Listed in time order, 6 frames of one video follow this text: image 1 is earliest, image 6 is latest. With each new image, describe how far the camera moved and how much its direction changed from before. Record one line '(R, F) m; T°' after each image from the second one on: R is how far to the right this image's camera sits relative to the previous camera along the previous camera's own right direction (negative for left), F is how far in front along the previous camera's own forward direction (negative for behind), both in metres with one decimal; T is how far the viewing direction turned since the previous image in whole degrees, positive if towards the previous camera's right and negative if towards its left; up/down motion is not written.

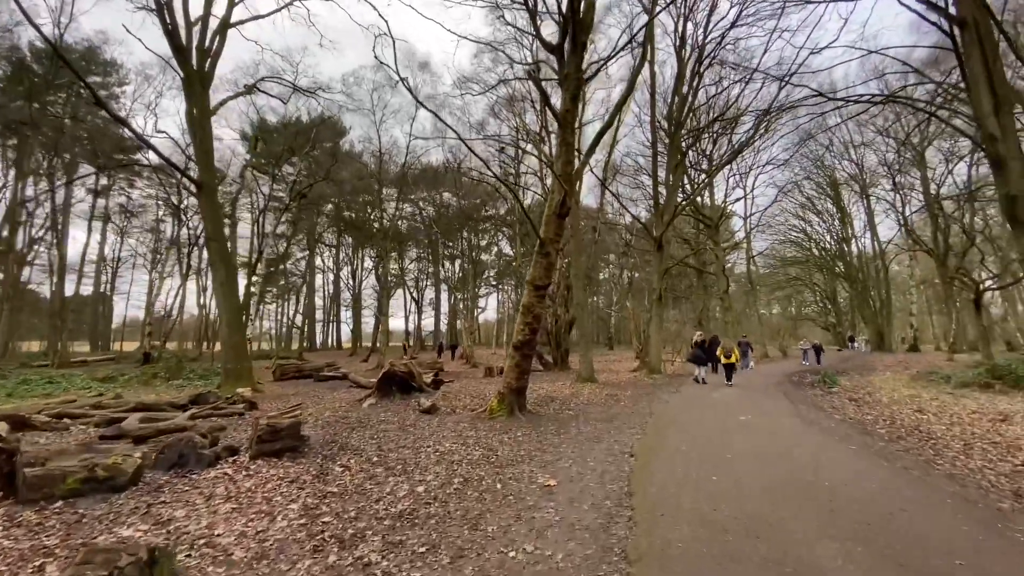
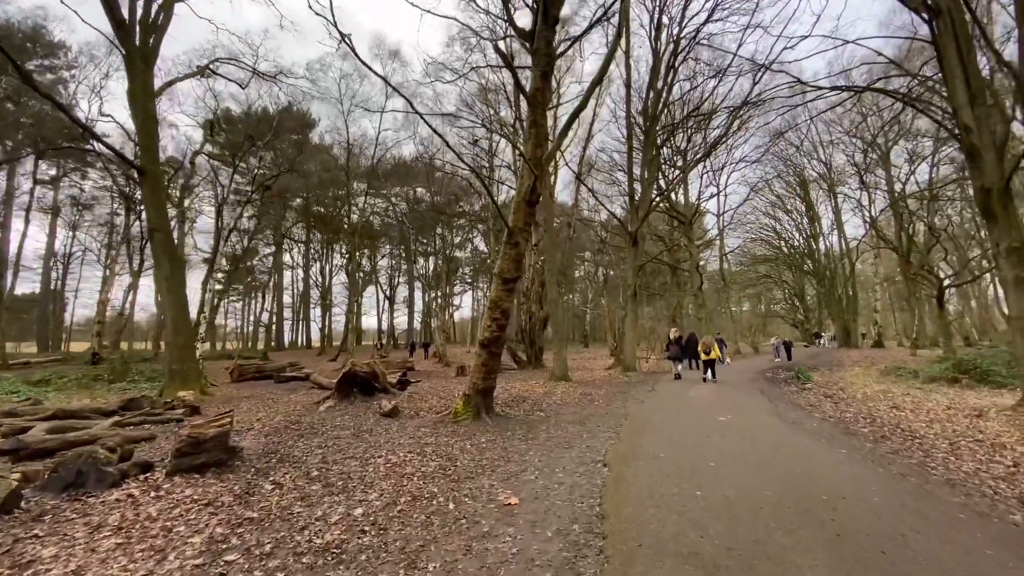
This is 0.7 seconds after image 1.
(+0.2, +0.6) m; +3°
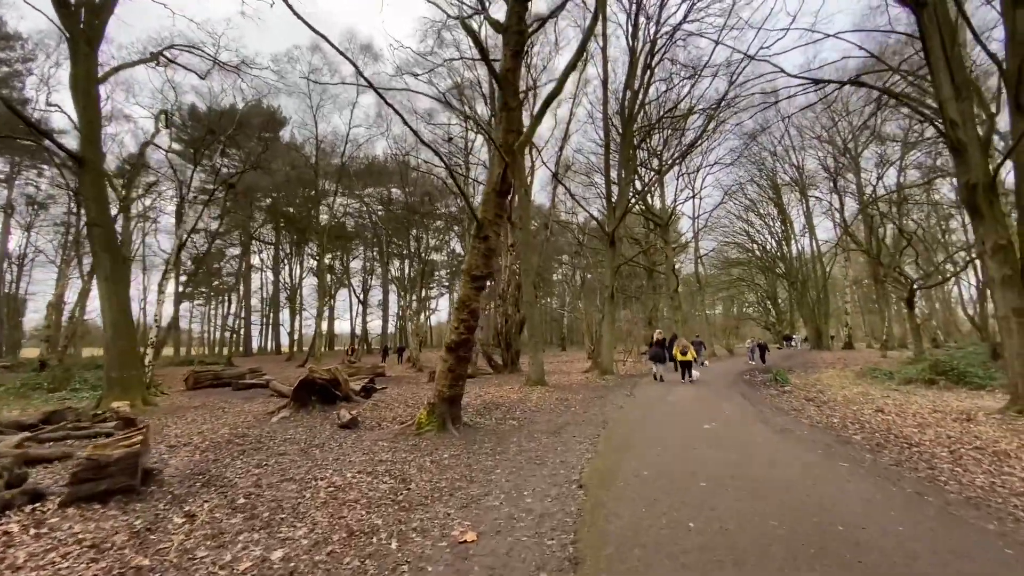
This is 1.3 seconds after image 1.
(+0.1, +0.6) m; +2°
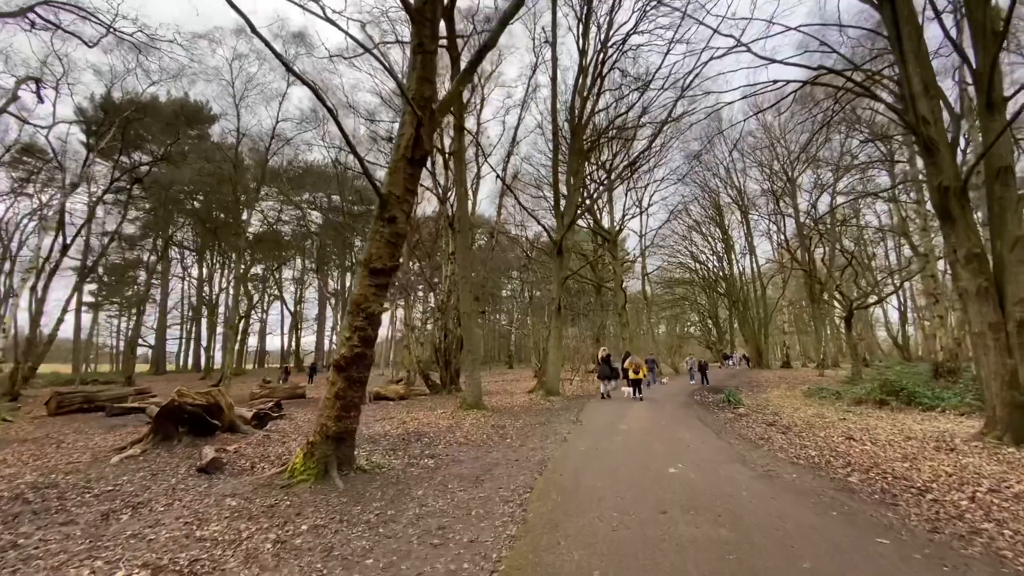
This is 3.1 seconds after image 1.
(+0.4, +1.6) m; +6°
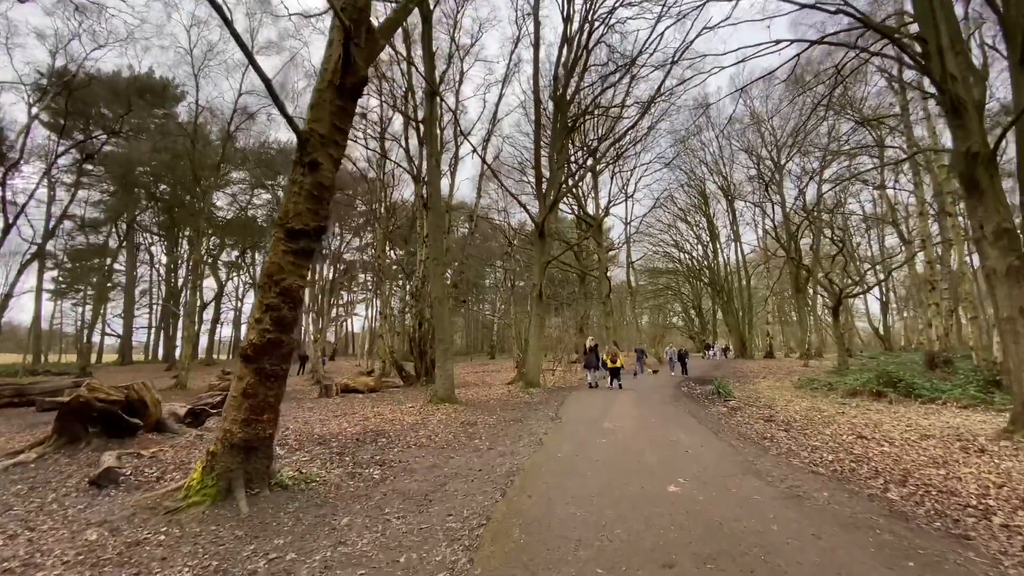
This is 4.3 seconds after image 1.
(+0.2, +1.2) m; +2°
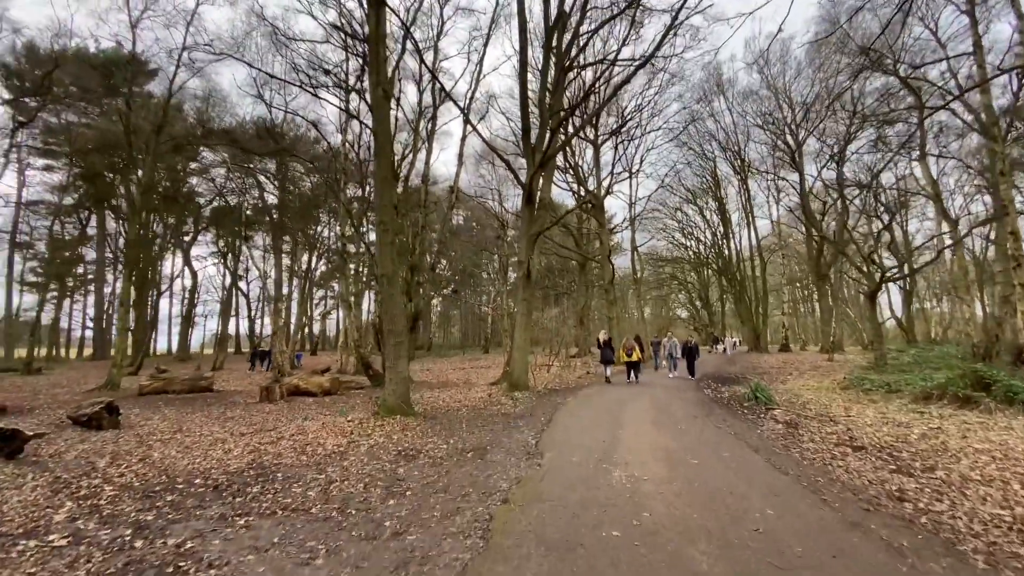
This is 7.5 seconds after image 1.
(+0.5, +3.2) m; -1°
